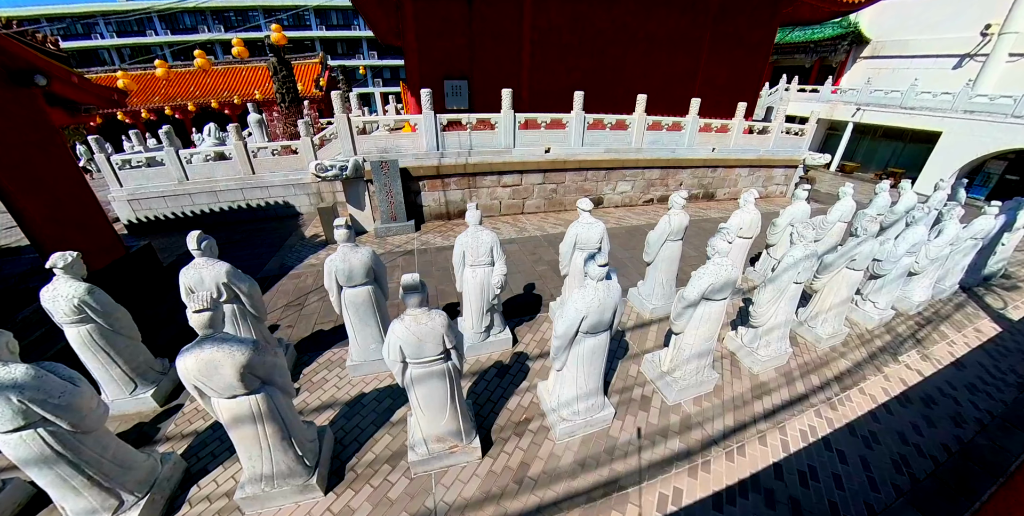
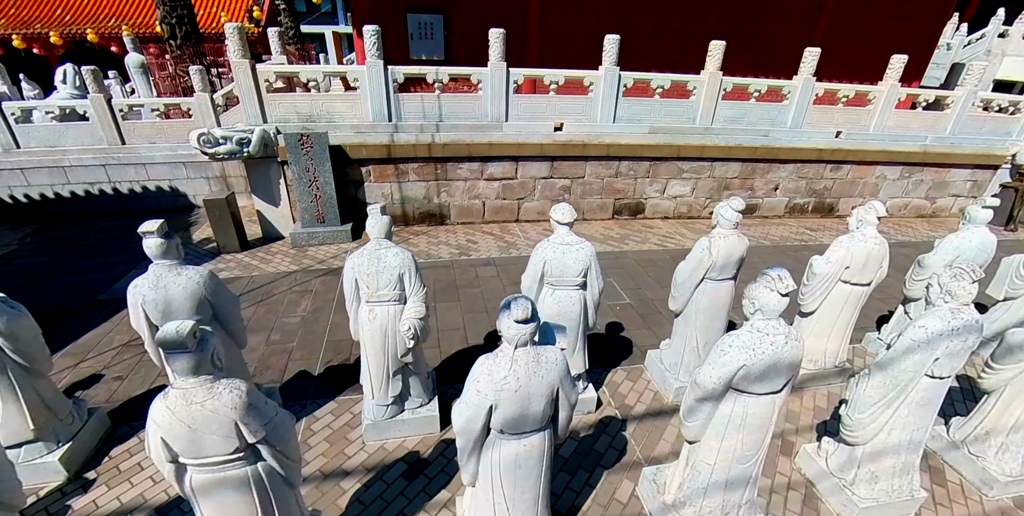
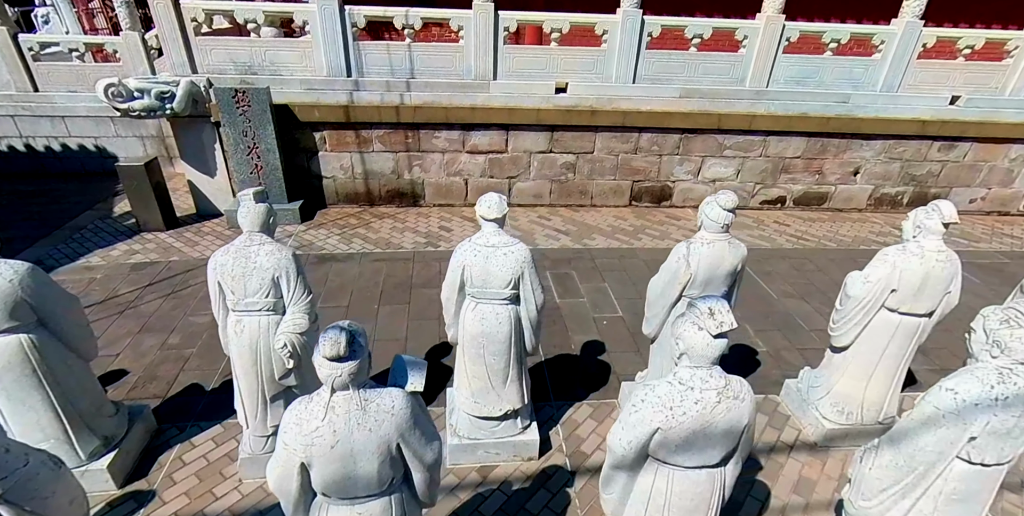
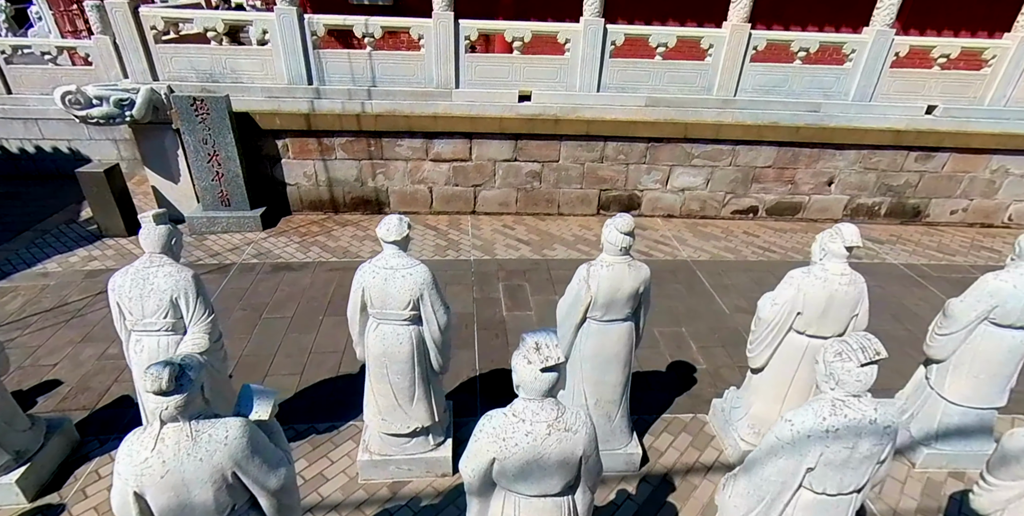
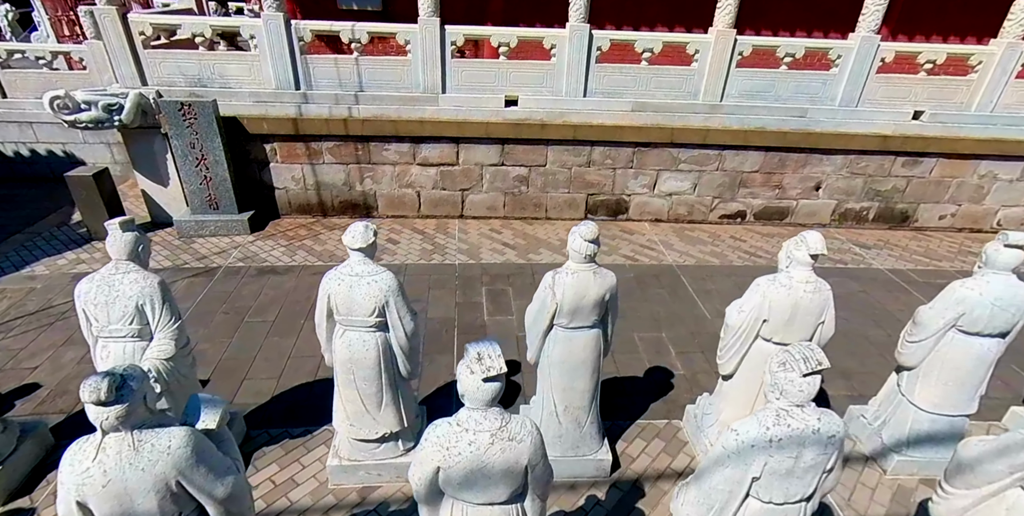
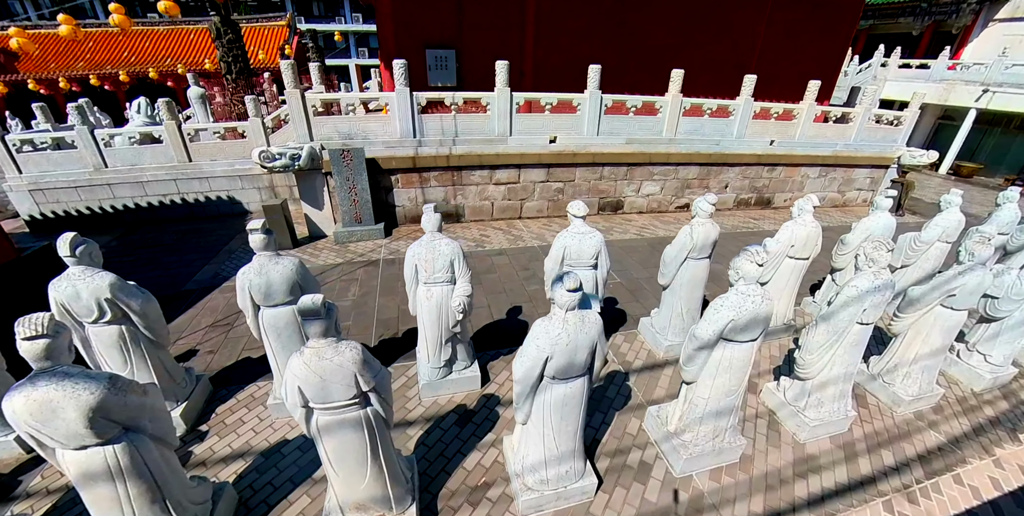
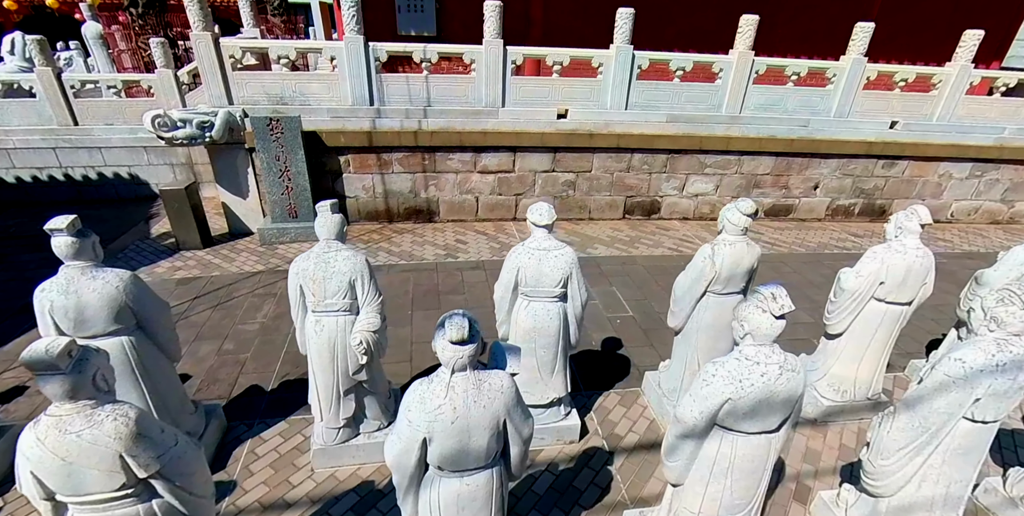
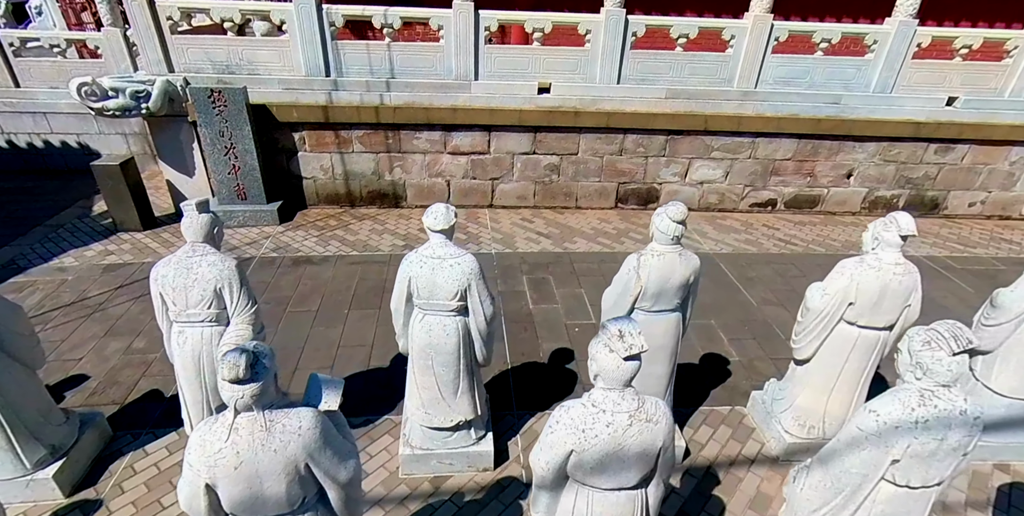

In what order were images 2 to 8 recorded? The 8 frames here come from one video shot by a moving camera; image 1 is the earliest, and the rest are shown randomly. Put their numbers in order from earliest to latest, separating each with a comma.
6, 2, 7, 3, 8, 4, 5
